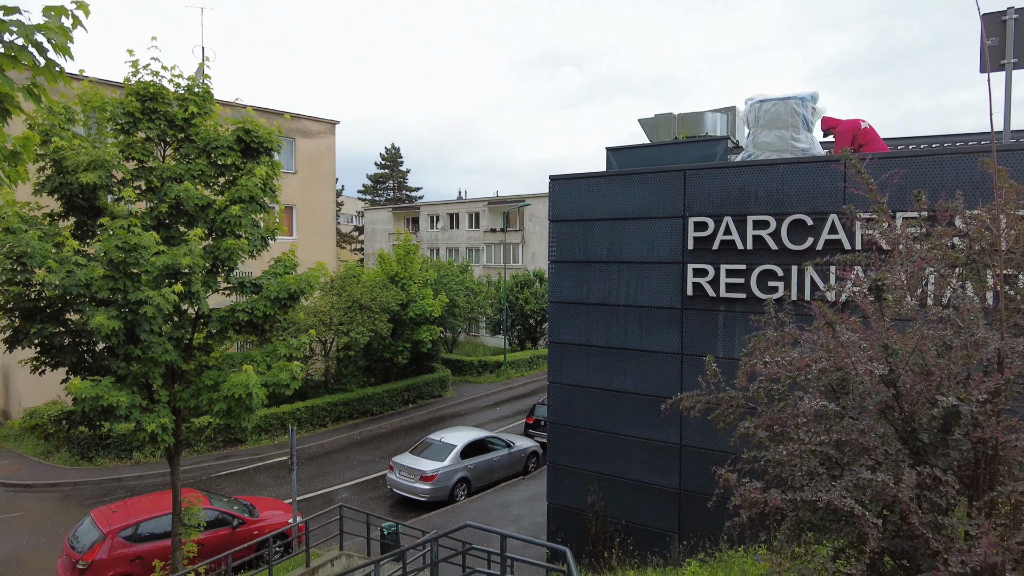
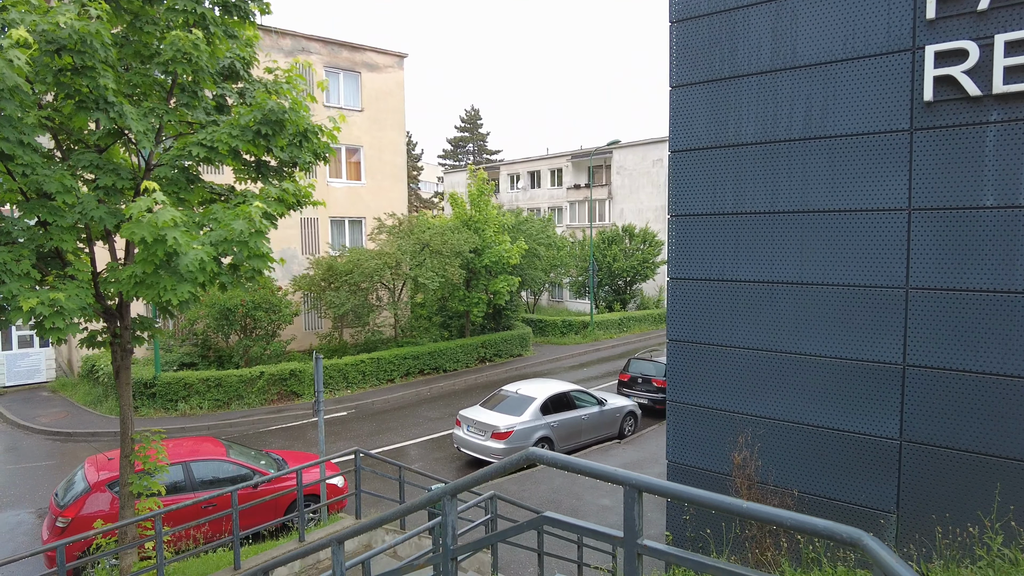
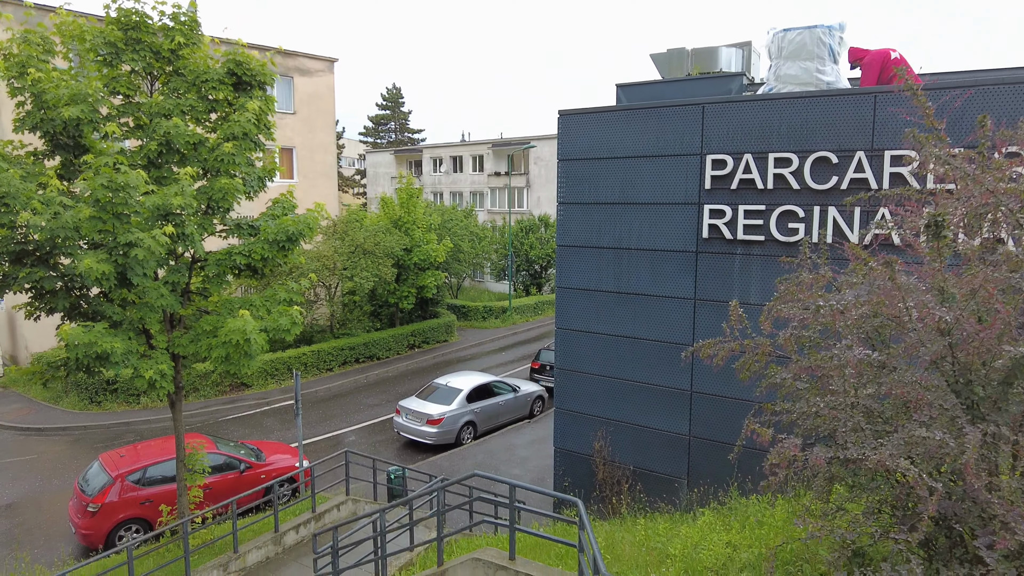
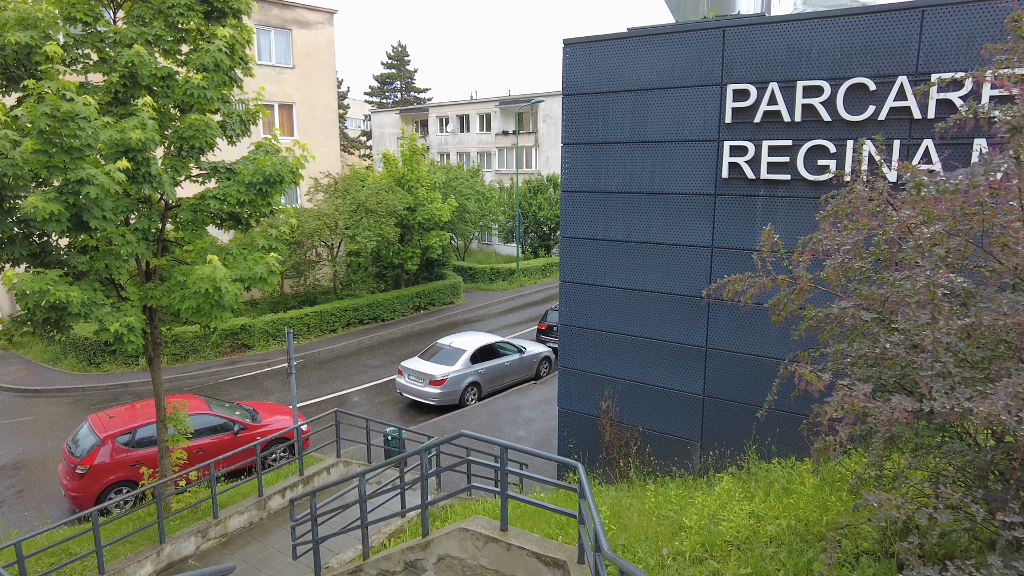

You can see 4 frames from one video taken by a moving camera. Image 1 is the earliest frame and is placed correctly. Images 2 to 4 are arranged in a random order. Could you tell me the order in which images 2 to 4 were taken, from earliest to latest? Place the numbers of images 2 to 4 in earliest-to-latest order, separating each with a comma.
3, 4, 2
